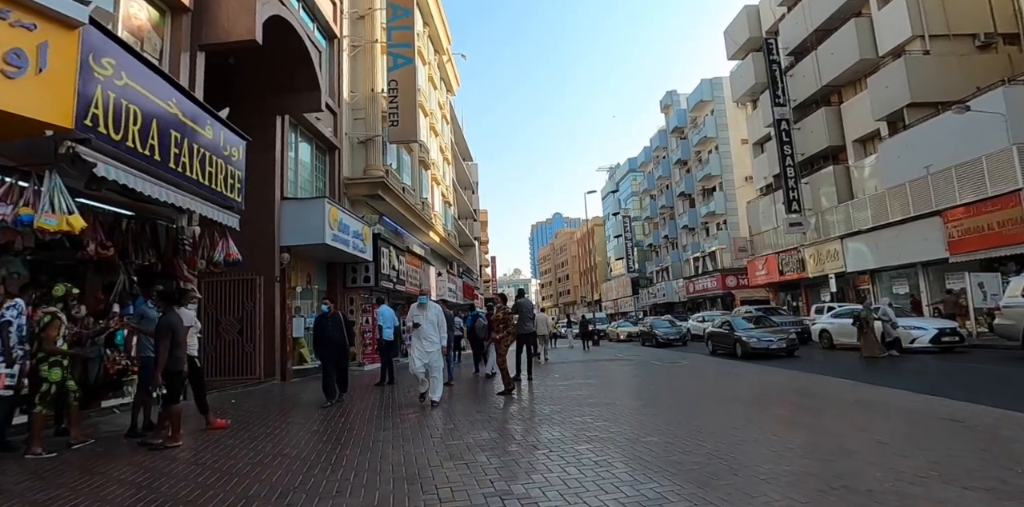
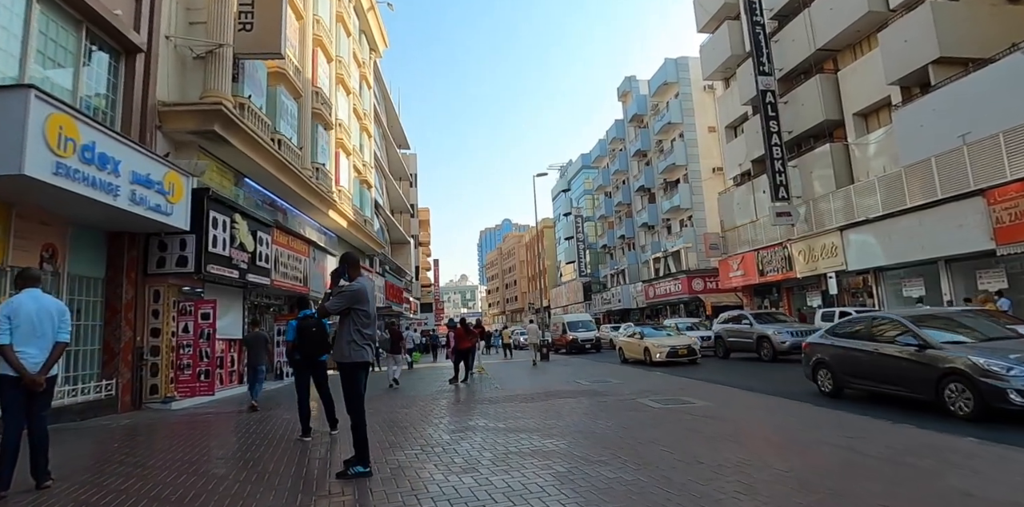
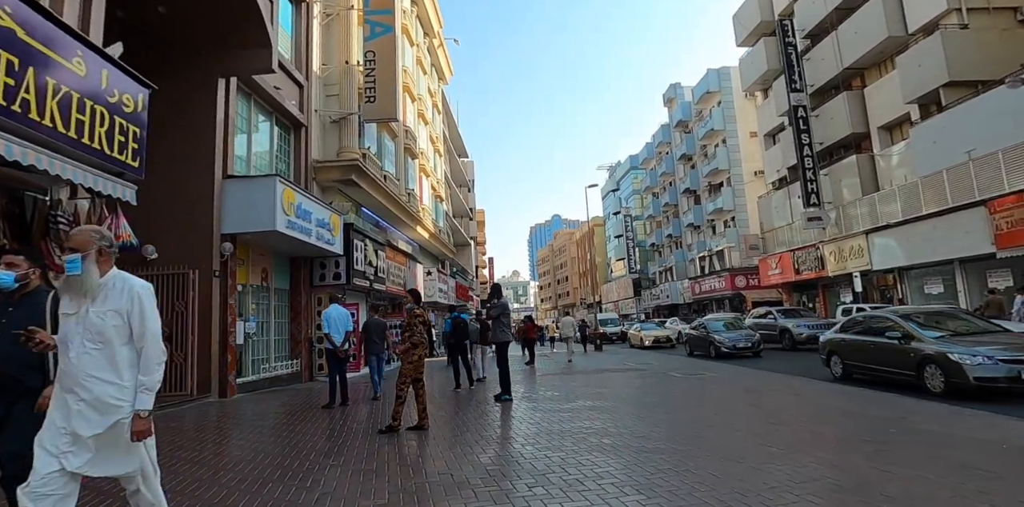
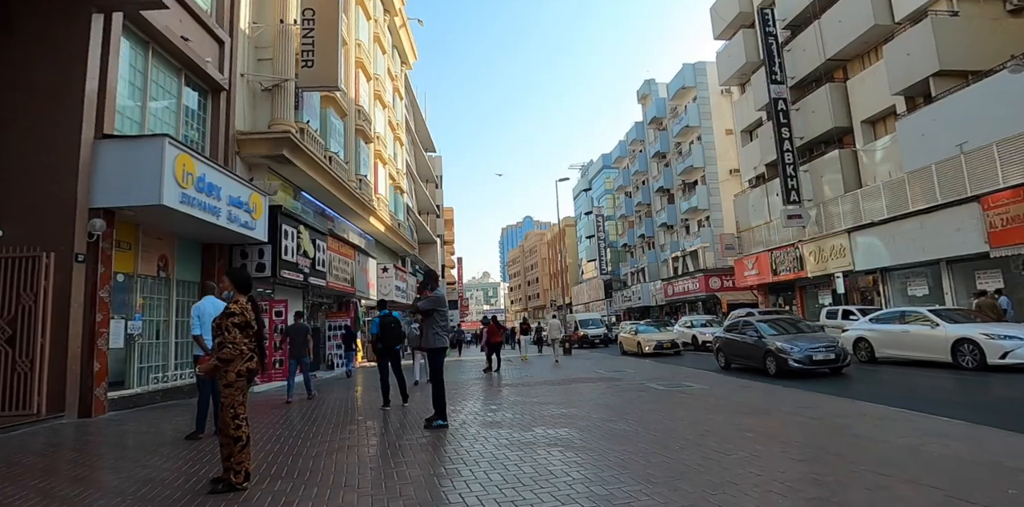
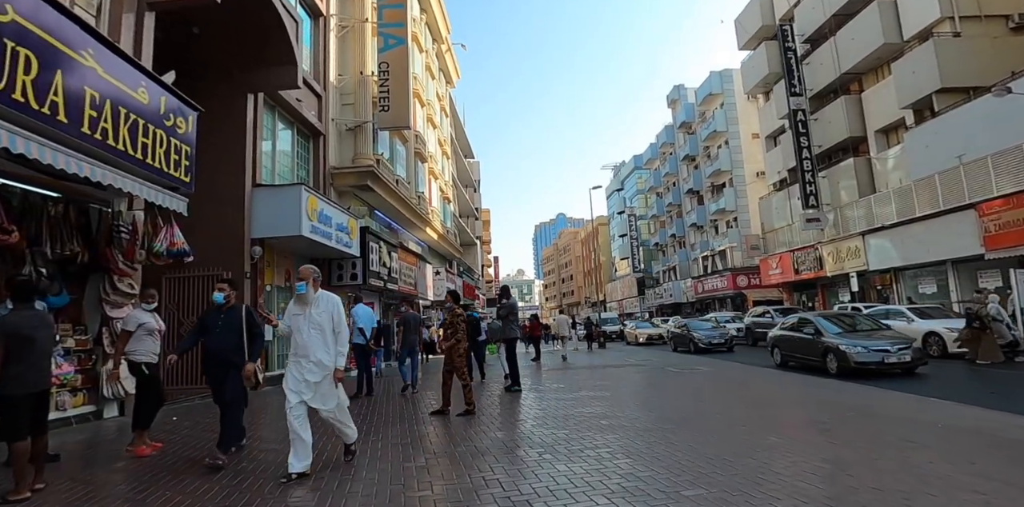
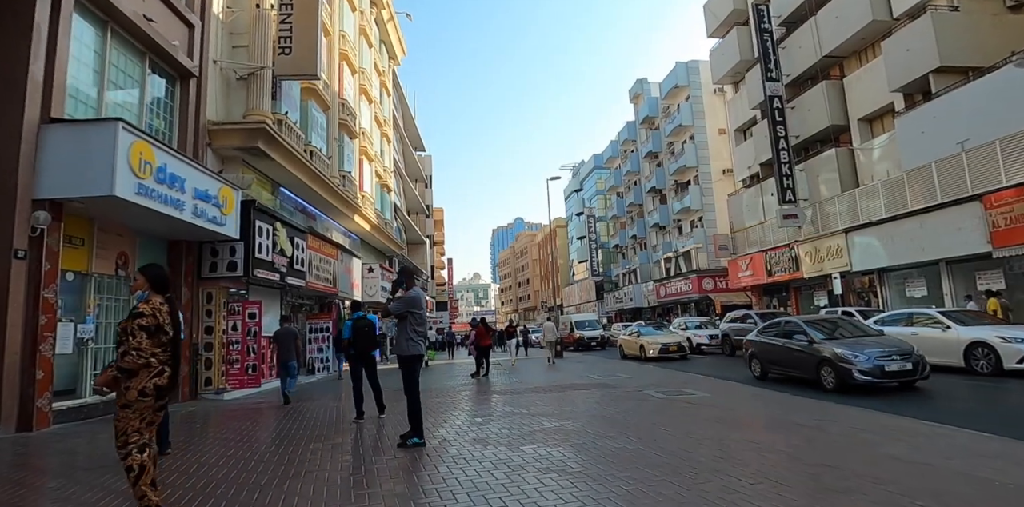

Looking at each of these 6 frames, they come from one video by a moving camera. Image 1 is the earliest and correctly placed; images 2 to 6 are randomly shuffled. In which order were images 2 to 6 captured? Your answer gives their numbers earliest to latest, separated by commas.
5, 3, 4, 6, 2
